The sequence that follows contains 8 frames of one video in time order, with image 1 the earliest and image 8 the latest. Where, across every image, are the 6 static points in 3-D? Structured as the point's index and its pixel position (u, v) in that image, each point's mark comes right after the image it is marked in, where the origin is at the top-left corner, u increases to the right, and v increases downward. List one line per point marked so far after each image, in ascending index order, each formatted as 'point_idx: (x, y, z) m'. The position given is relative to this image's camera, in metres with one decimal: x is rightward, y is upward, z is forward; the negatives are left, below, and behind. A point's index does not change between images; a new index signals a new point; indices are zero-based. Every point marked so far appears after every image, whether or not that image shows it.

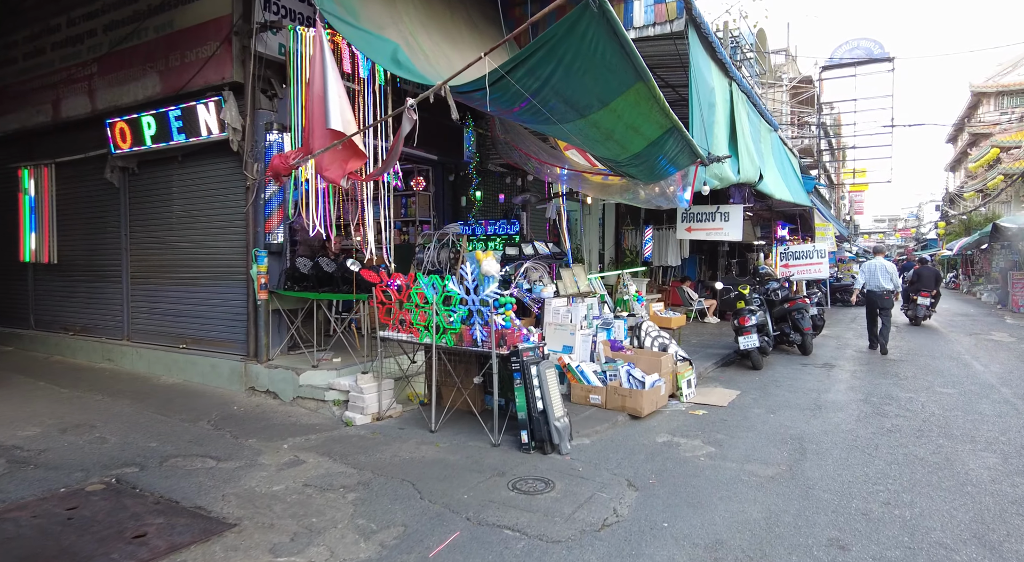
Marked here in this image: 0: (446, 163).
0: (-0.9, +1.7, +9.2) m
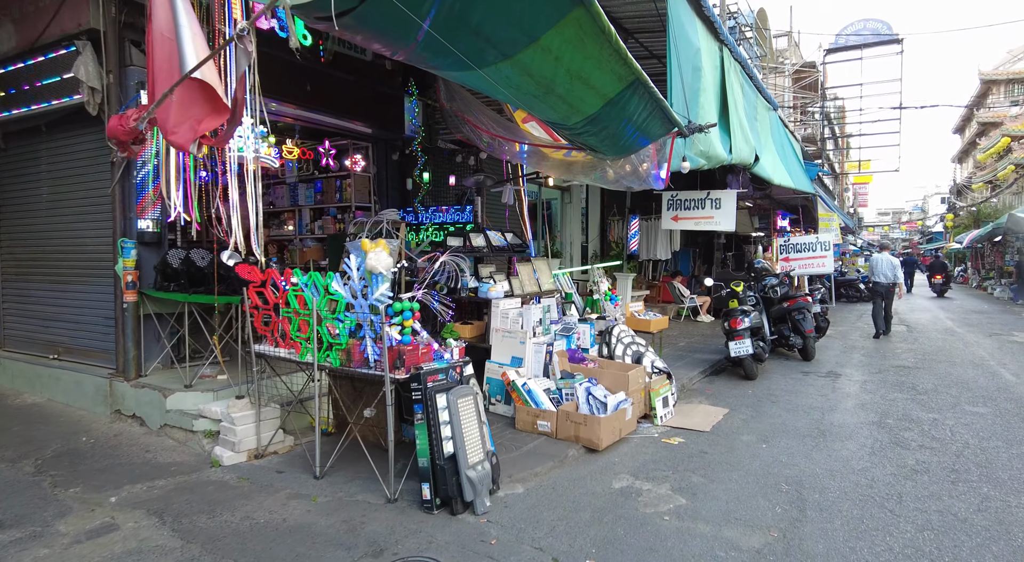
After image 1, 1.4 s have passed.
0: (-1.5, +1.8, +7.9) m
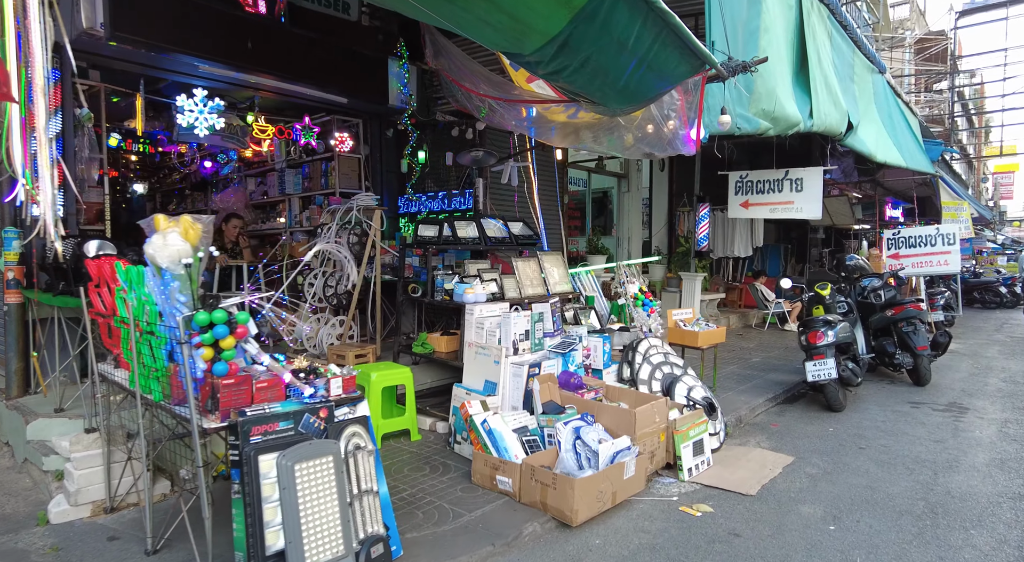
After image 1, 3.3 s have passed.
0: (-1.3, +1.8, +6.6) m
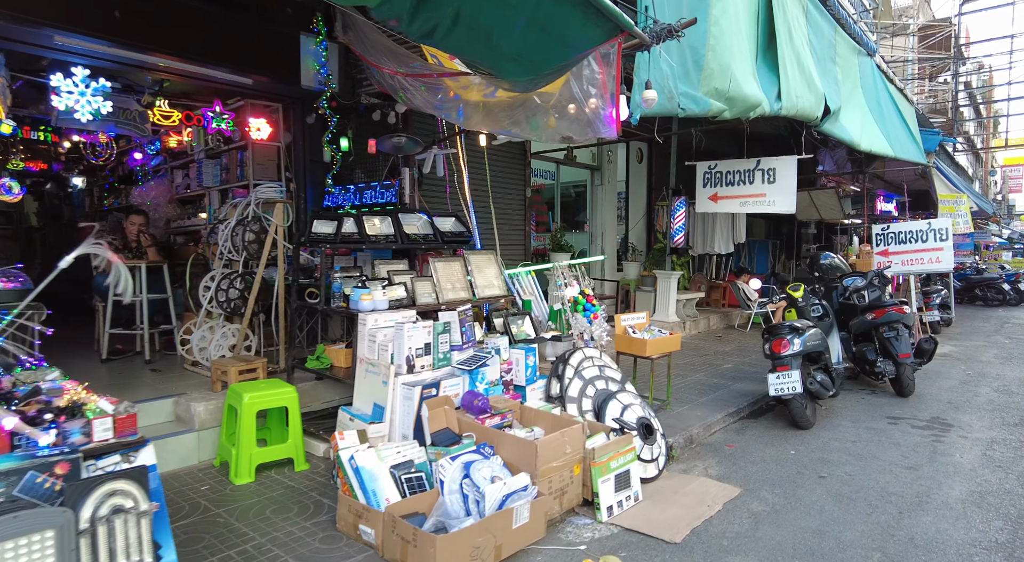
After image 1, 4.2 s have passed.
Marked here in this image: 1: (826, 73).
0: (-2.0, +1.8, +6.0) m
1: (+3.7, +2.5, +7.5) m
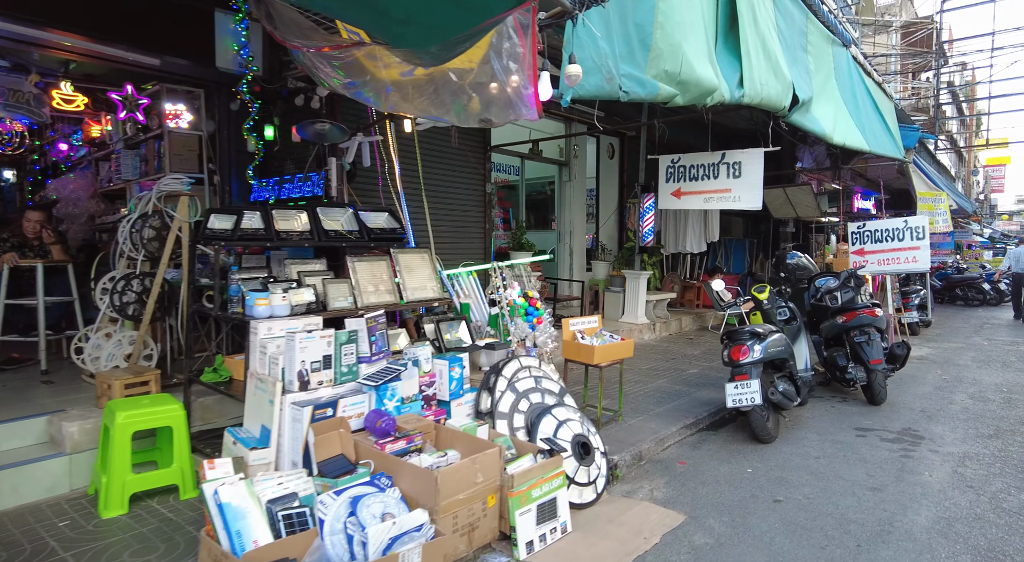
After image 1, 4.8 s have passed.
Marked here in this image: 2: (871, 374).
0: (-2.5, +1.7, +5.4) m
1: (+3.2, +2.5, +7.1) m
2: (+3.7, -1.0, +6.4) m
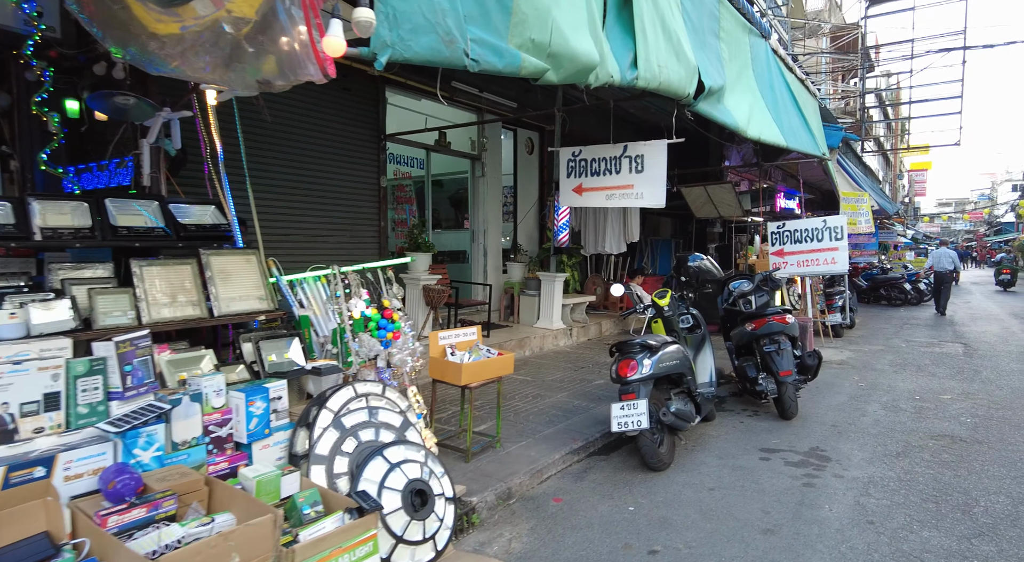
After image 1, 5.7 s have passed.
0: (-3.6, +1.7, +4.4) m
1: (+2.0, +2.4, +6.5) m
2: (+2.5, -1.0, +5.9) m
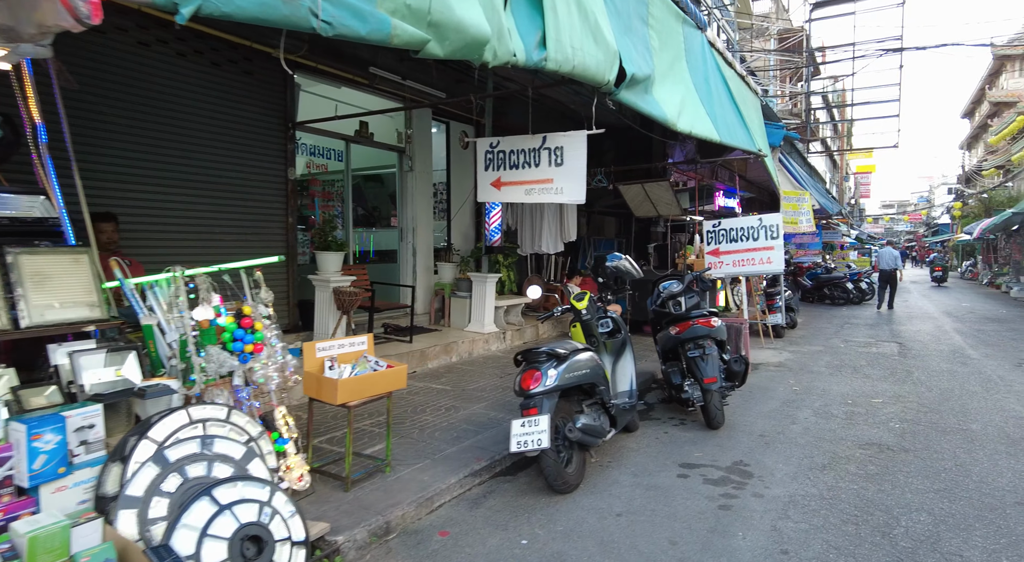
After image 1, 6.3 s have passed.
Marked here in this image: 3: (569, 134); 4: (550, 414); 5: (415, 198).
0: (-4.3, +1.7, +3.7) m
1: (+1.1, +2.4, +6.1) m
2: (+1.7, -1.0, +5.5) m
3: (+0.5, +1.3, +5.7) m
4: (+0.3, -0.9, +4.0) m
5: (-1.5, +1.2, +9.6) m
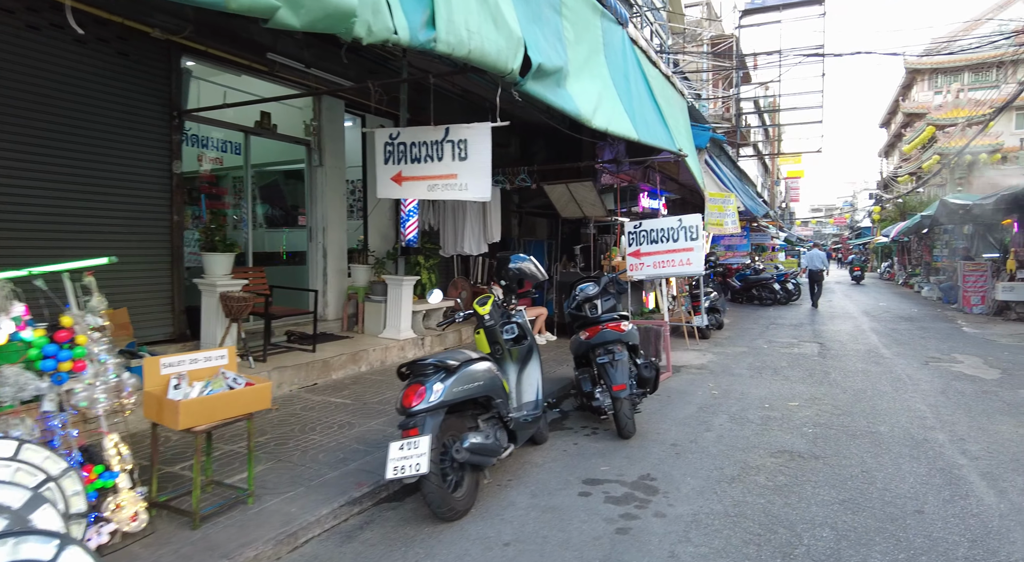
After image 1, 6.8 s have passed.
0: (-4.9, +1.6, +2.9) m
1: (+0.2, +2.4, +5.8) m
2: (+0.9, -1.0, +5.2) m
3: (-0.3, +1.3, +5.4) m
4: (-0.4, -0.9, +3.6) m
5: (-2.7, +1.2, +9.0) m
